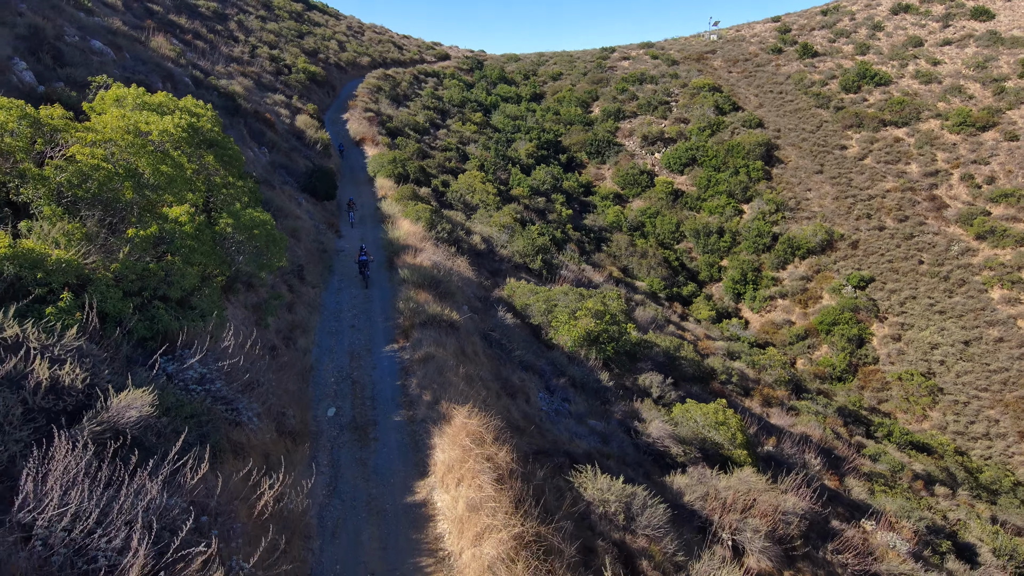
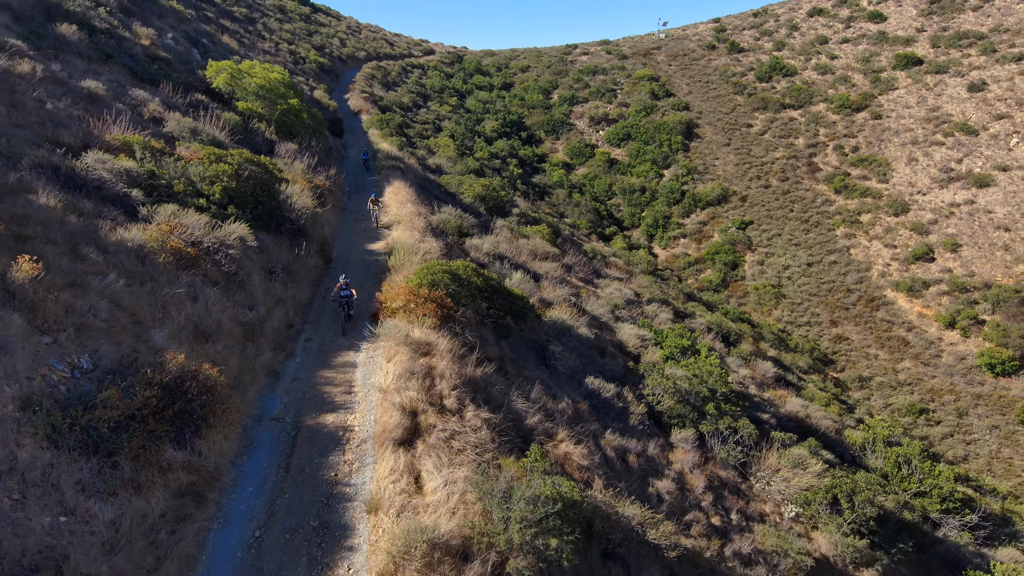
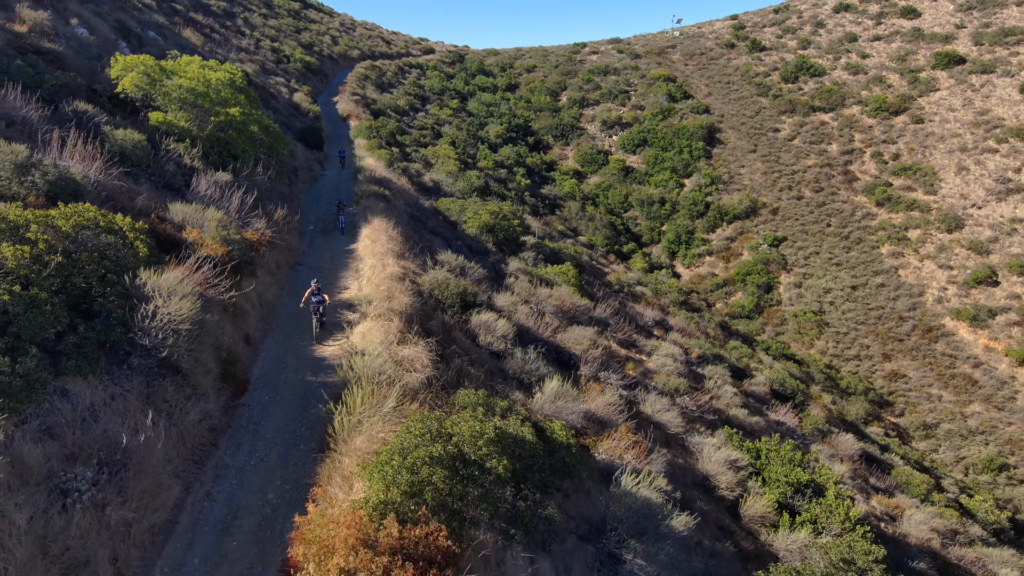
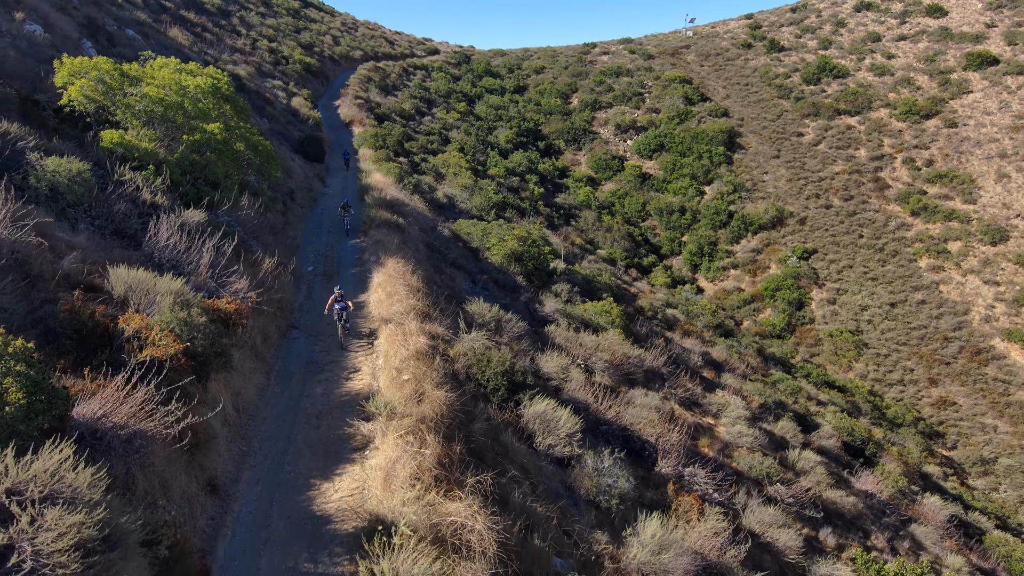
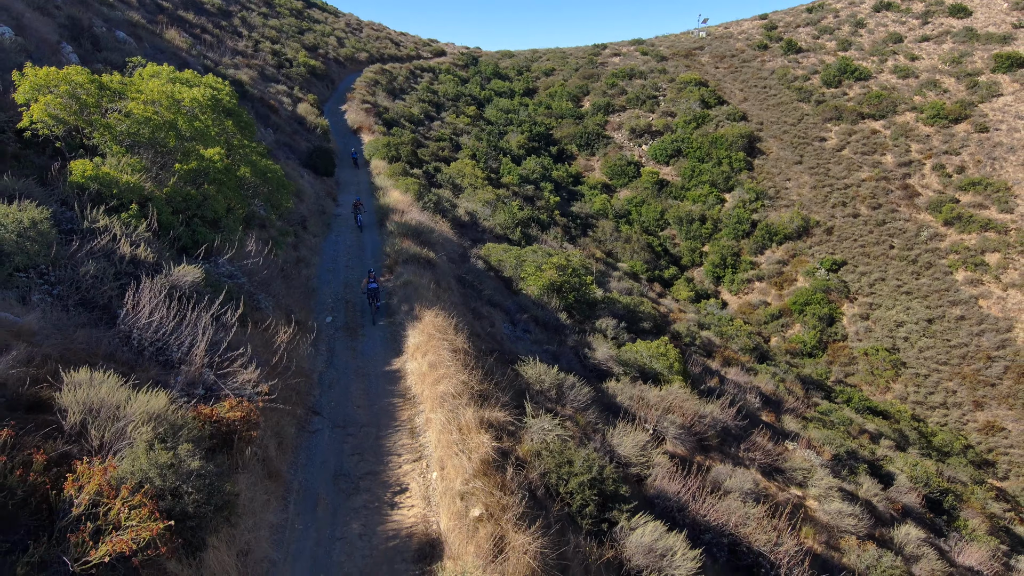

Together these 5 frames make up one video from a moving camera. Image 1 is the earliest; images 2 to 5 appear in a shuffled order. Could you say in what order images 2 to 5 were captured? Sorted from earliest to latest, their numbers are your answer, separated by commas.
5, 4, 3, 2
